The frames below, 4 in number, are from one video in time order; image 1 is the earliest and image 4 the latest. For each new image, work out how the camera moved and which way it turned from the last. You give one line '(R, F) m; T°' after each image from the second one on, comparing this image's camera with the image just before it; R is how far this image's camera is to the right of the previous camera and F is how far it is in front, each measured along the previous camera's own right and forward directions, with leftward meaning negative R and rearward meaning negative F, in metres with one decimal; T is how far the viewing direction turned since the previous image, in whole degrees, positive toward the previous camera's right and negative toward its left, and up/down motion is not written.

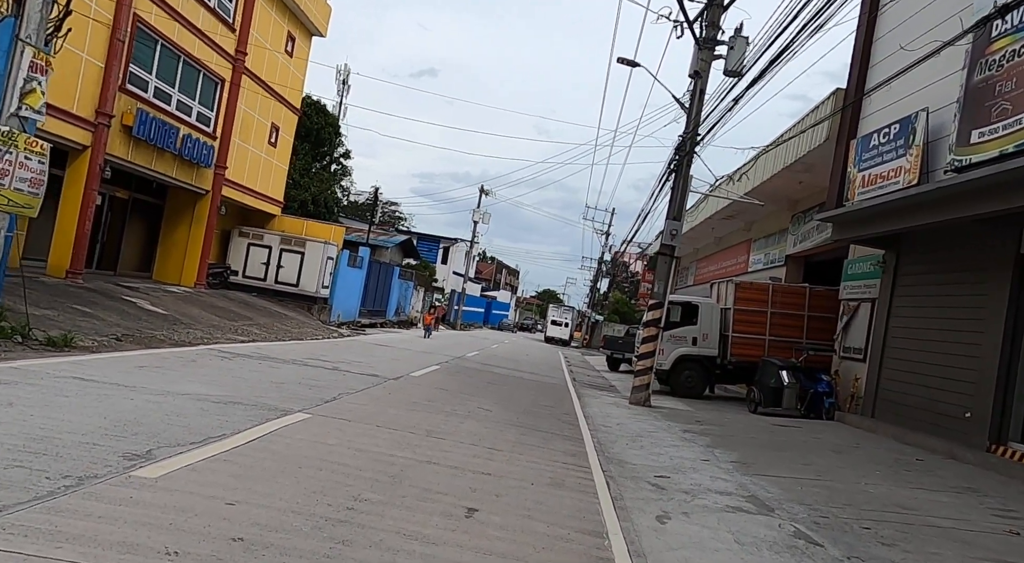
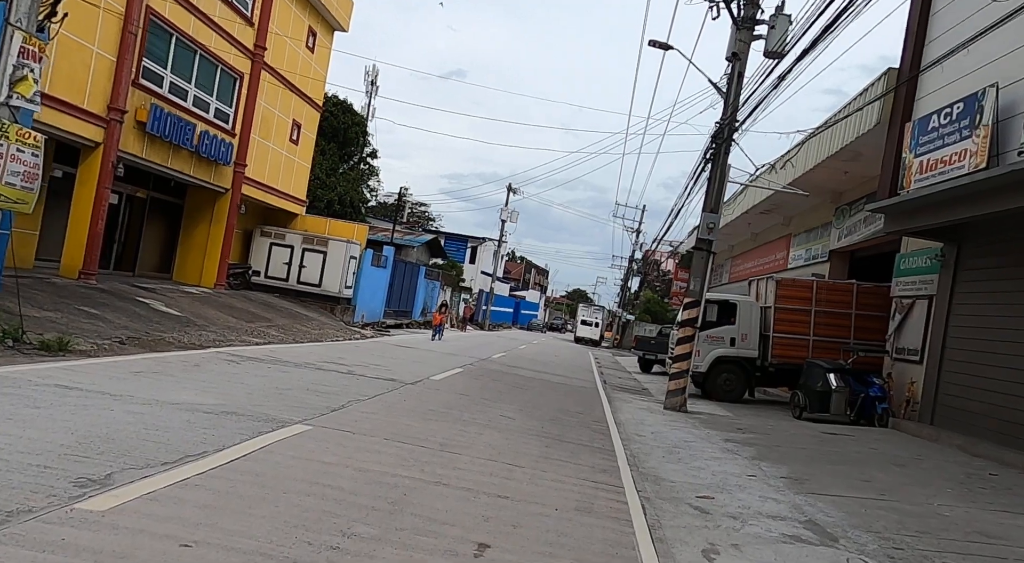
(+0.1, +1.0) m; -2°
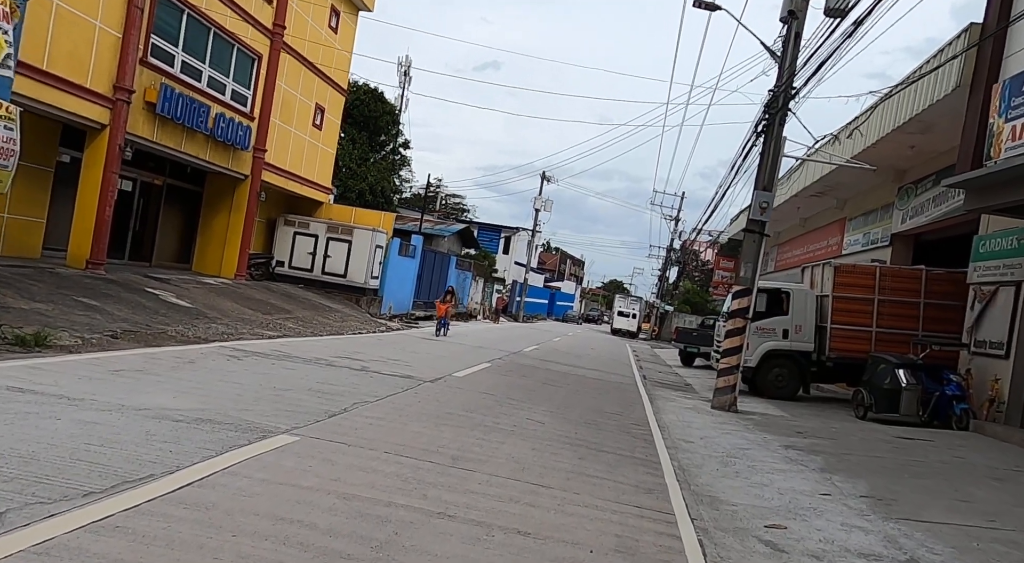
(+0.1, +1.4) m; -3°
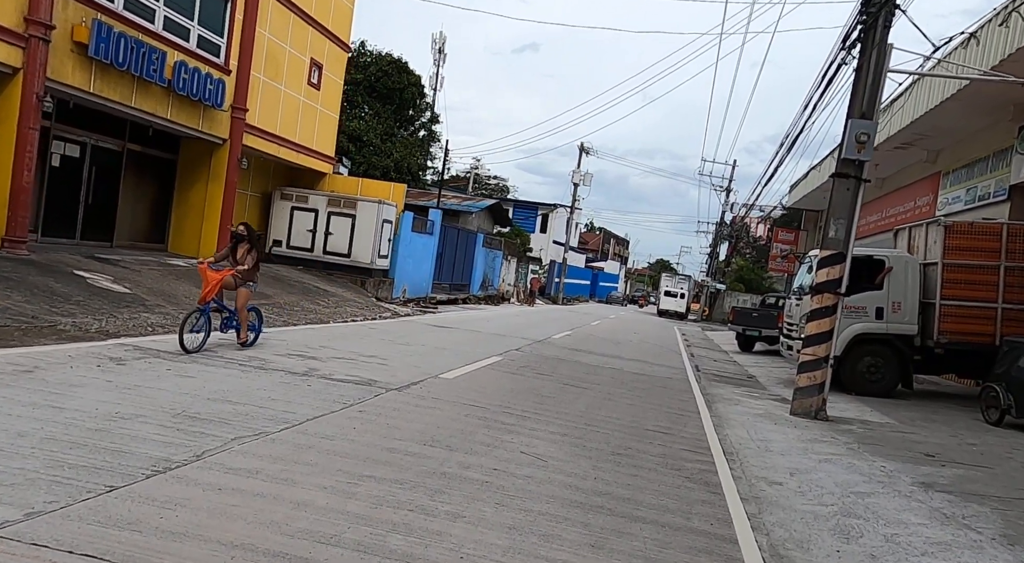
(+0.5, +3.8) m; -3°
